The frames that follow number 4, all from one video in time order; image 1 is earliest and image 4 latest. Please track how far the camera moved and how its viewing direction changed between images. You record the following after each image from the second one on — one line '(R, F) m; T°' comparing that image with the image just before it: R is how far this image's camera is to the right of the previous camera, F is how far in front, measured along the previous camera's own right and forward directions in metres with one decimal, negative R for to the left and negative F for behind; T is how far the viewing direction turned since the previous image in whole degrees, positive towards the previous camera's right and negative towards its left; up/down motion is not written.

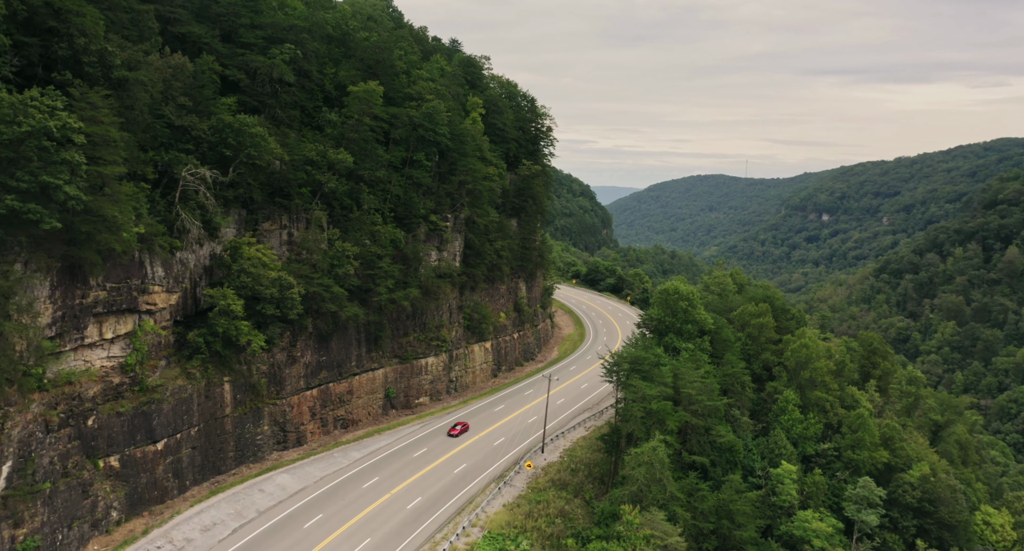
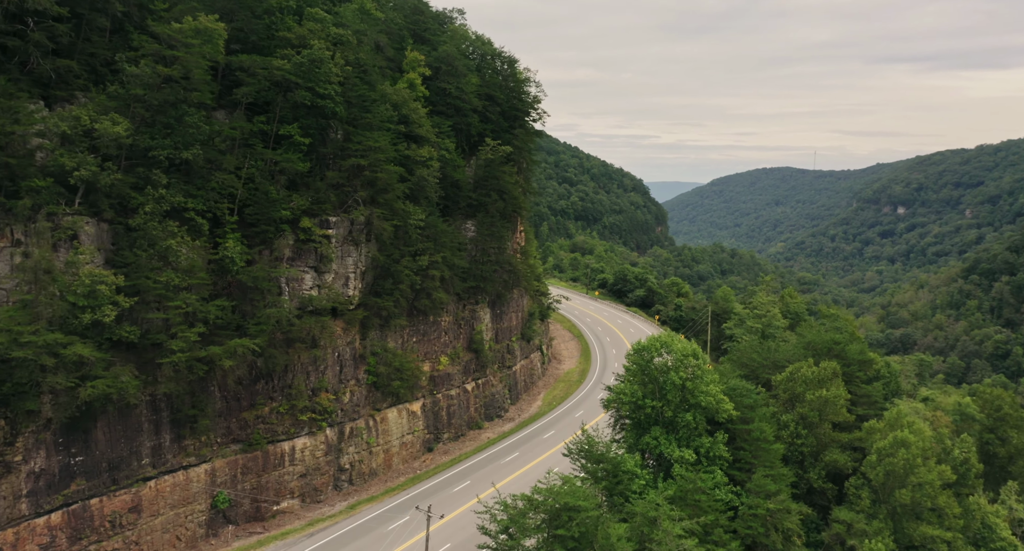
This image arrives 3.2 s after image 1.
(+7.0, +20.5) m; -5°
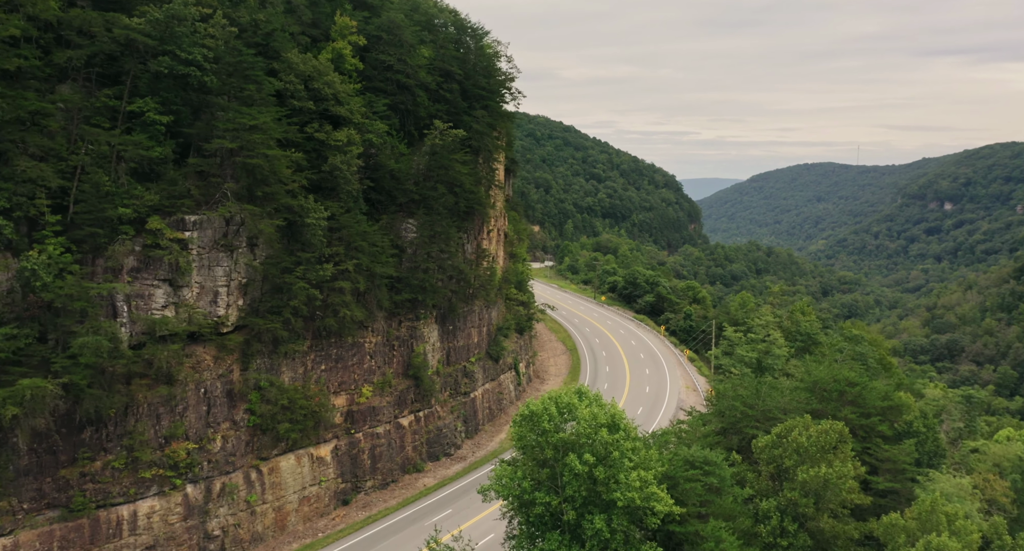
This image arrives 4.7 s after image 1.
(+4.7, +8.8) m; -3°
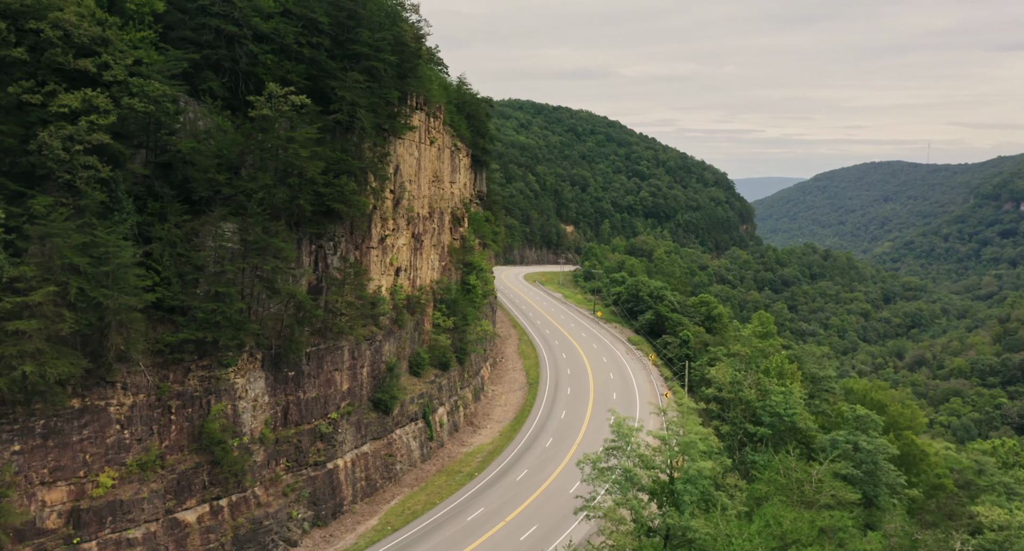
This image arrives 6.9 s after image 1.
(+7.6, +13.1) m; -4°
